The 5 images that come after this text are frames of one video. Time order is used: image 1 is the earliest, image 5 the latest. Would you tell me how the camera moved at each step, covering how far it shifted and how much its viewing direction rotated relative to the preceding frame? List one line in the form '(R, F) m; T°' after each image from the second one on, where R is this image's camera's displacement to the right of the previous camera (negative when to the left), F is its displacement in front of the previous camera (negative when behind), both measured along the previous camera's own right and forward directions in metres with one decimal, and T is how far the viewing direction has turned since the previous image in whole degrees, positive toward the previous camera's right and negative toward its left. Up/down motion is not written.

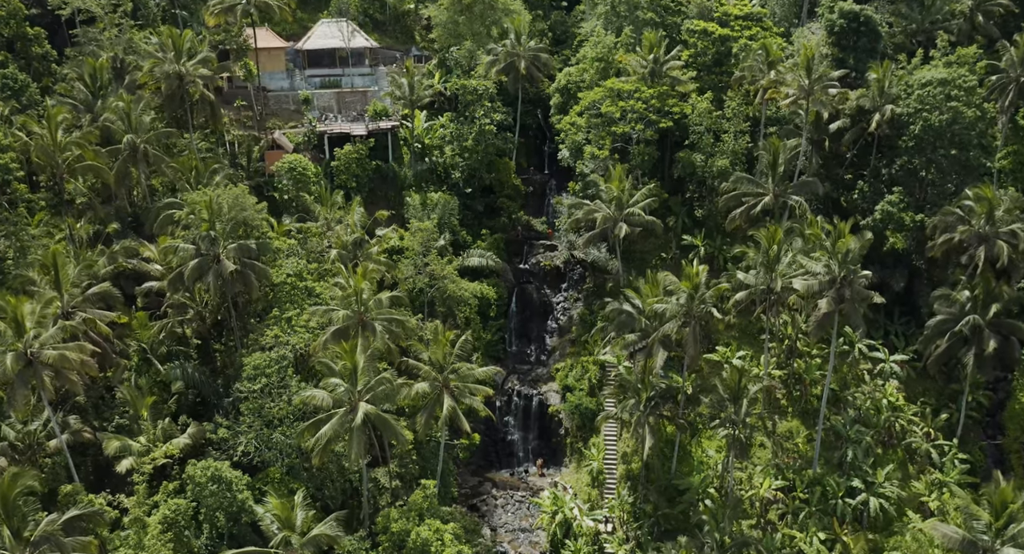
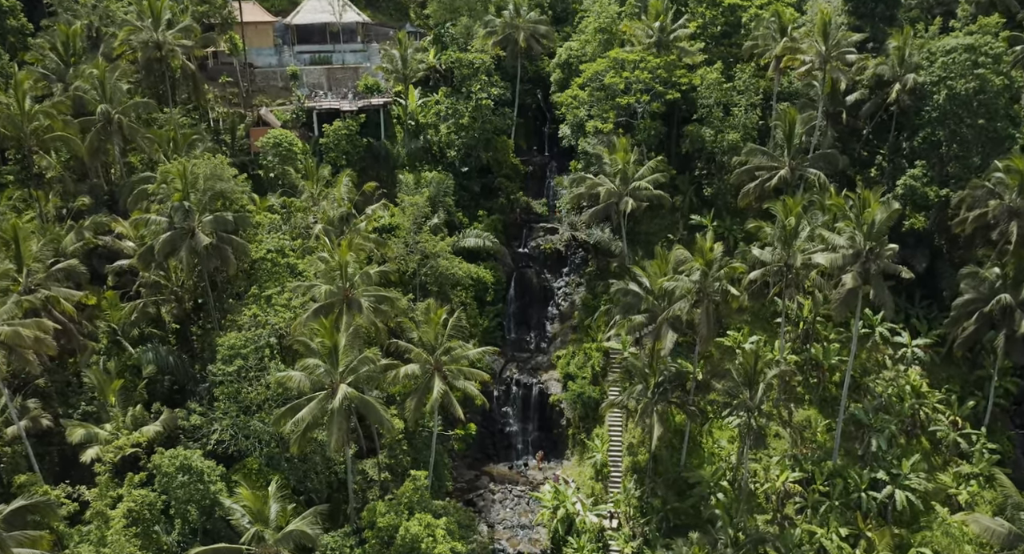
(+0.1, +2.9) m; 0°
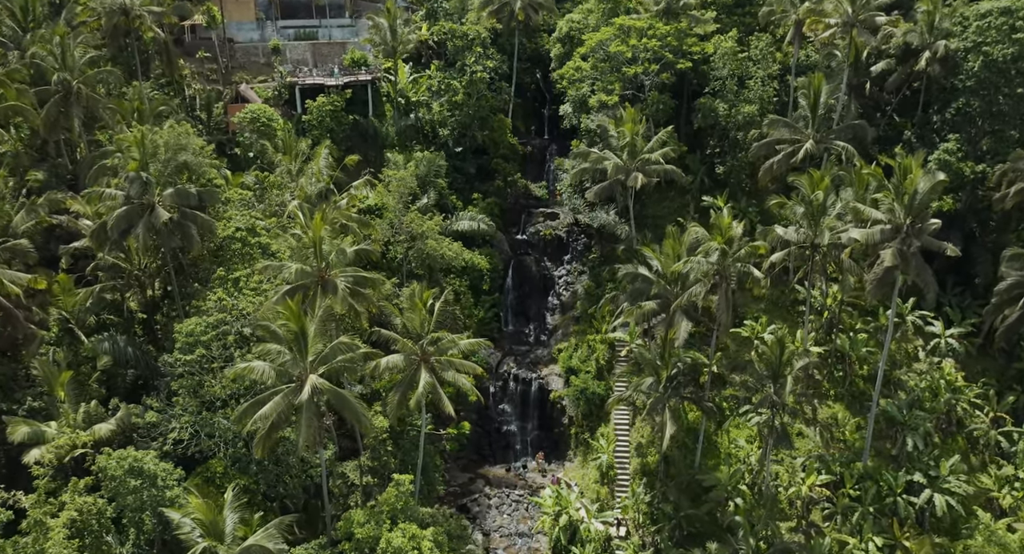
(+0.1, +3.8) m; 0°
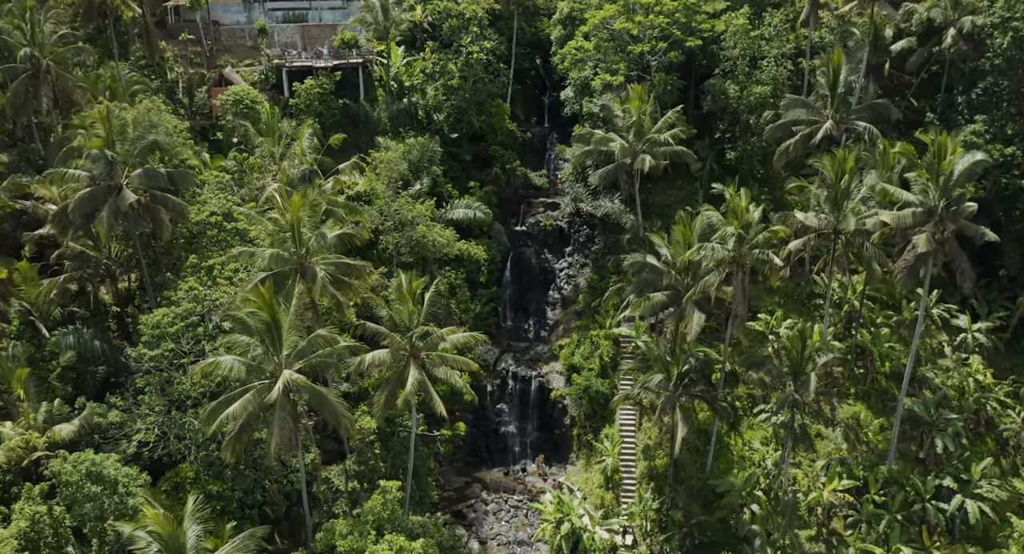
(0.0, +2.6) m; 0°
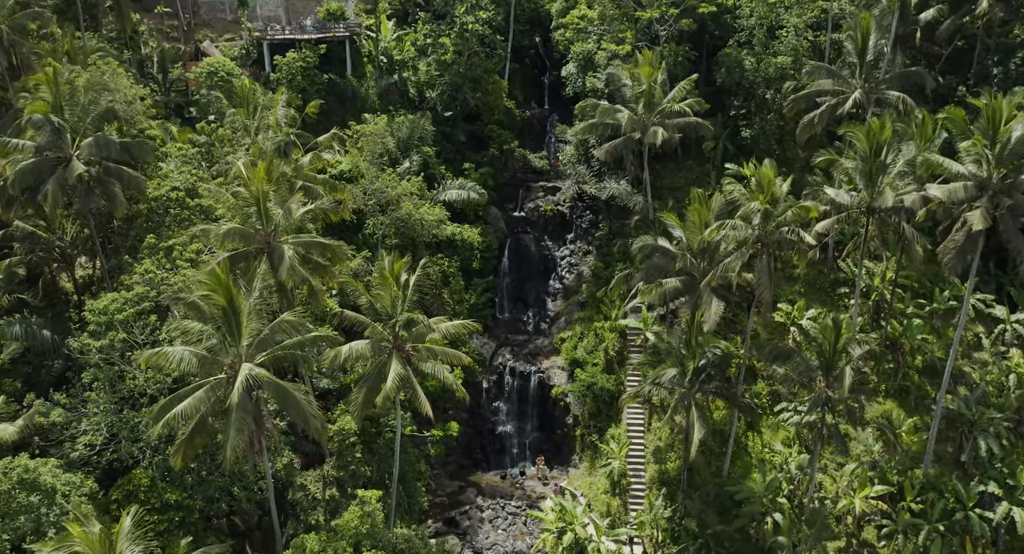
(0.0, +3.2) m; 0°
